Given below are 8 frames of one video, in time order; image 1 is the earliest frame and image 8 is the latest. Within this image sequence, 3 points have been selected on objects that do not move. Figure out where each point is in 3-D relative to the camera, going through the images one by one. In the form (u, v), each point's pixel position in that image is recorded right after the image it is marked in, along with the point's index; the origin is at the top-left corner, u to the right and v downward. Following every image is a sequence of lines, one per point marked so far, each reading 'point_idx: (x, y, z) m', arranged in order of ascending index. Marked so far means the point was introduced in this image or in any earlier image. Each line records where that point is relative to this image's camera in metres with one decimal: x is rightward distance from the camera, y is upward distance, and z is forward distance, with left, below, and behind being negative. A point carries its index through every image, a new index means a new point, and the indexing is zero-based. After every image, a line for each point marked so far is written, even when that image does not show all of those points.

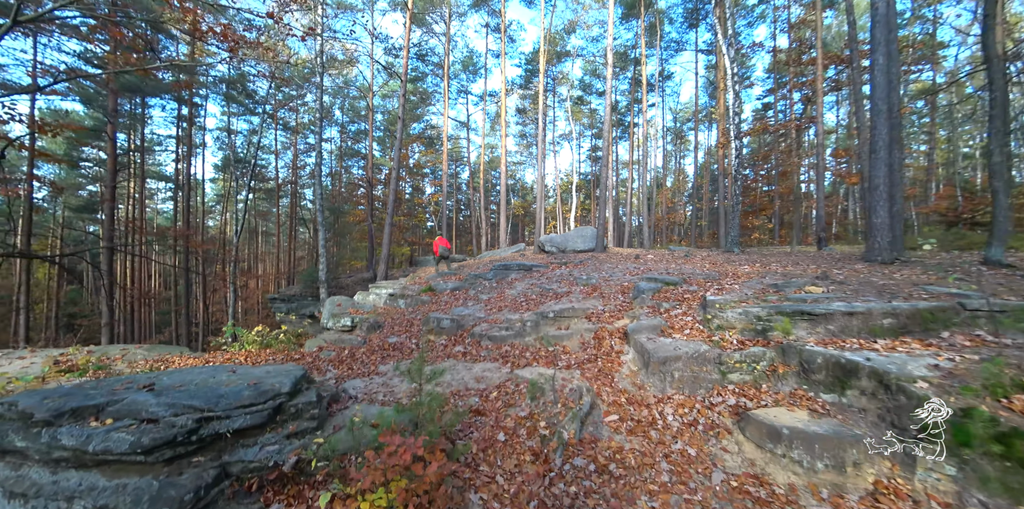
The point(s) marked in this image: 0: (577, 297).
0: (+1.3, -0.9, +7.9) m
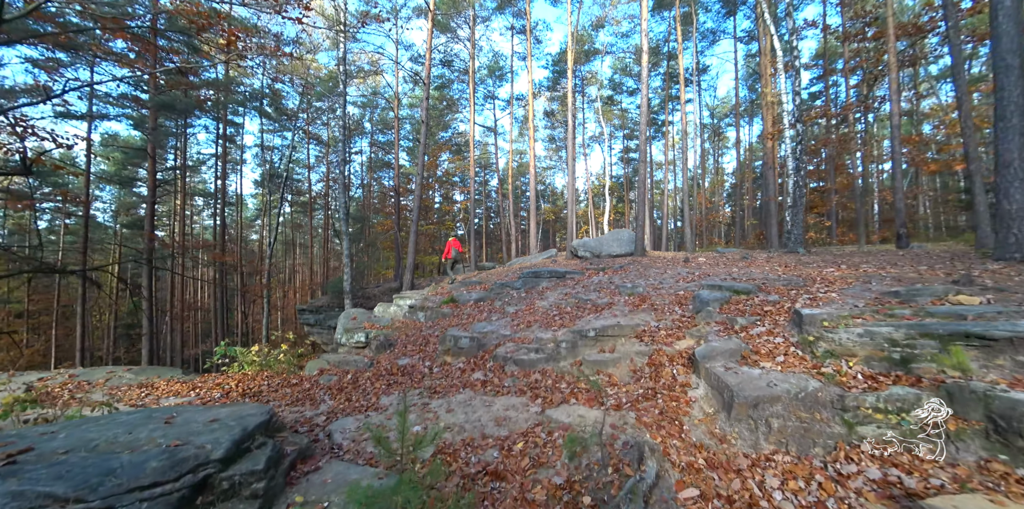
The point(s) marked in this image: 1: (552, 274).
0: (+1.8, -1.0, +6.5) m
1: (+1.1, -0.6, +10.8) m
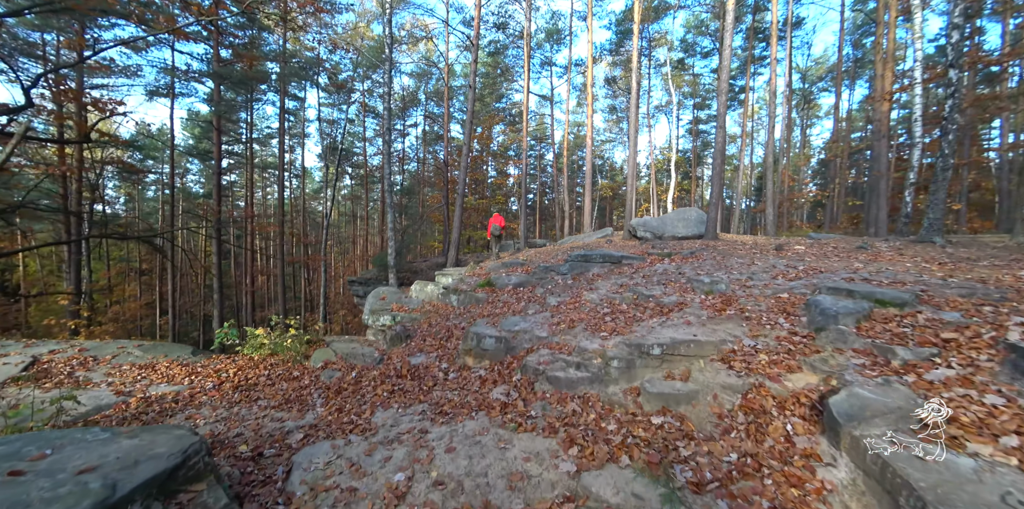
0: (+2.3, -0.8, +4.8) m
1: (+2.2, -0.1, +9.1) m
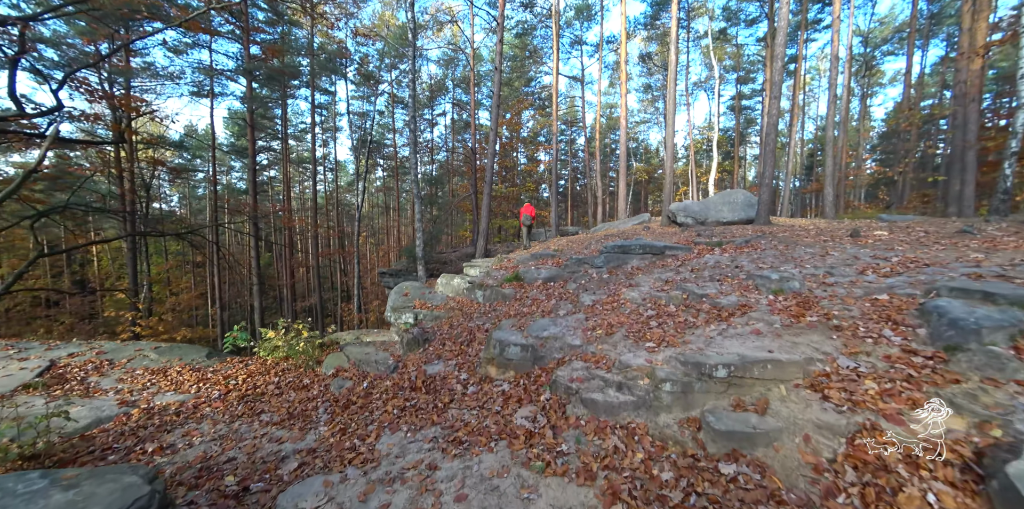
0: (+2.6, -0.7, +3.9) m
1: (+2.8, +0.1, +8.2) m
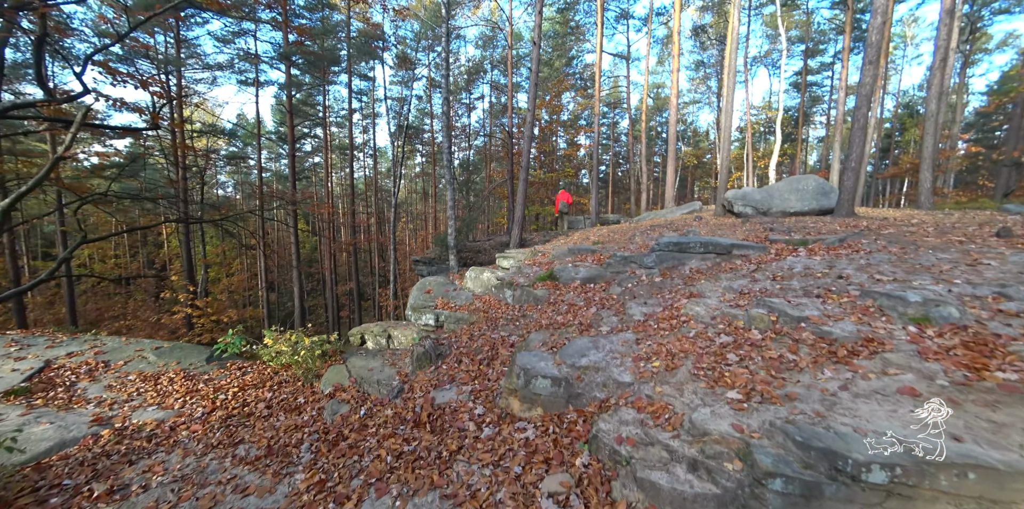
0: (+2.7, -0.8, +2.6) m
1: (+3.4, +0.1, +6.8) m
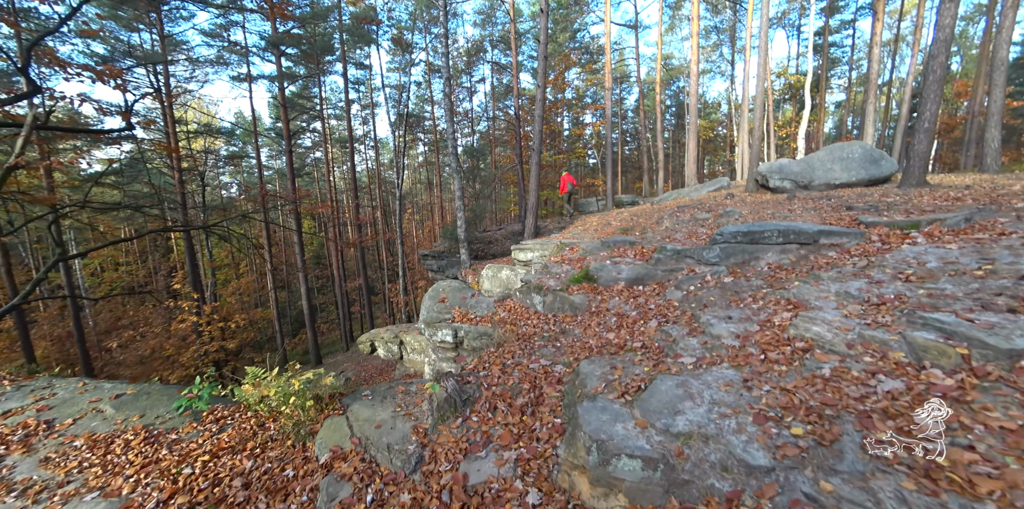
0: (+3.2, -0.9, +1.3) m
1: (+3.9, +0.2, +5.4) m
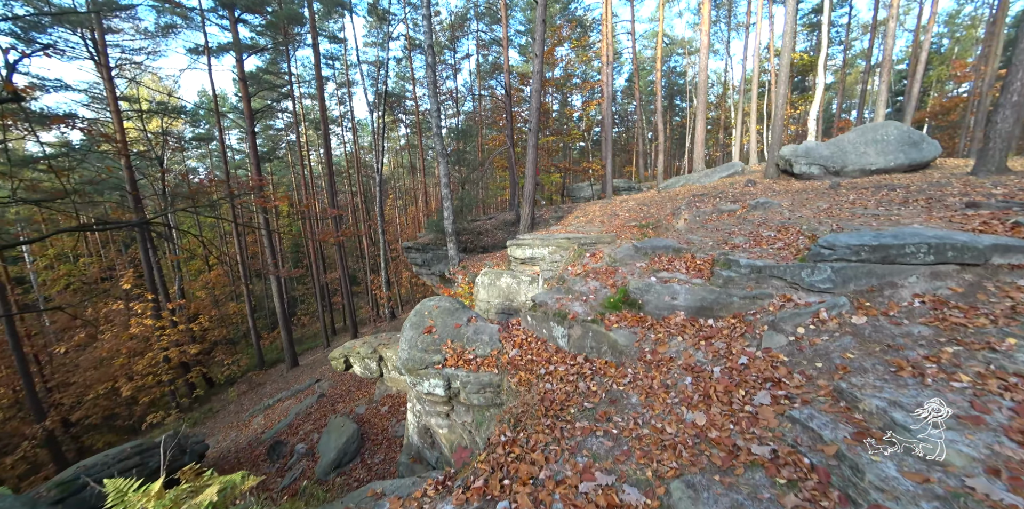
0: (+3.6, -1.3, -0.5) m
1: (+4.1, 0.0, +3.7) m
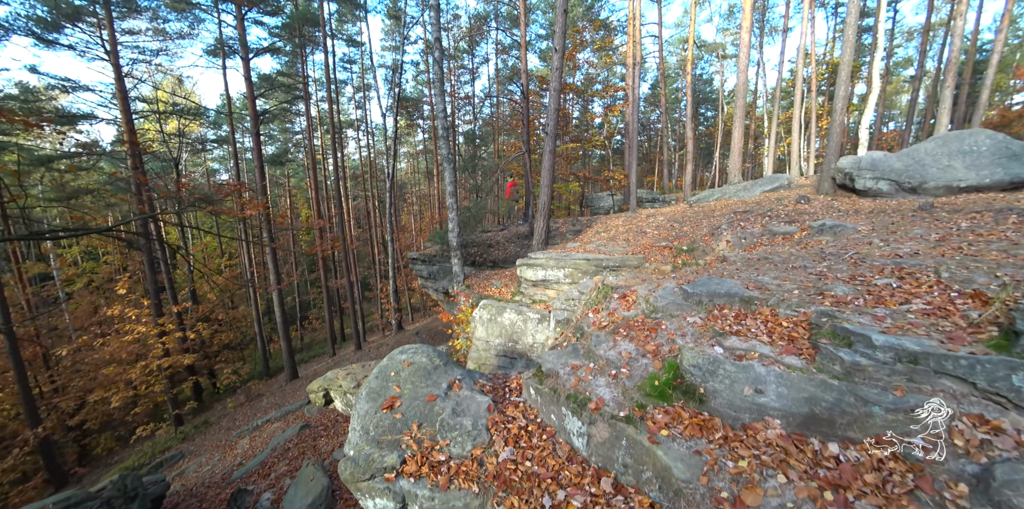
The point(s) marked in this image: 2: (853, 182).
0: (+3.2, -1.8, -2.4) m
1: (+4.0, -0.6, +1.8) m
2: (+10.4, +2.2, +11.8) m
